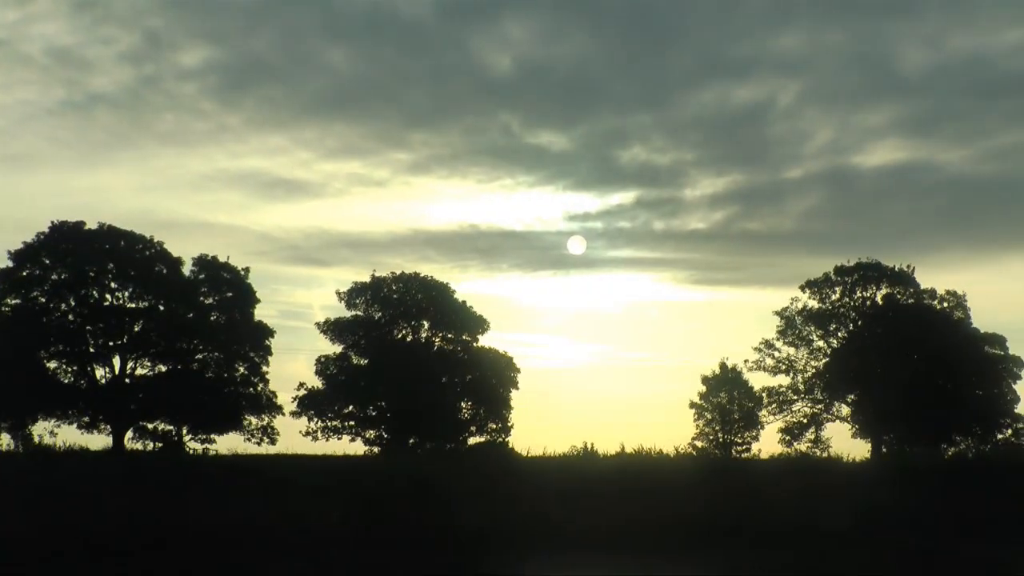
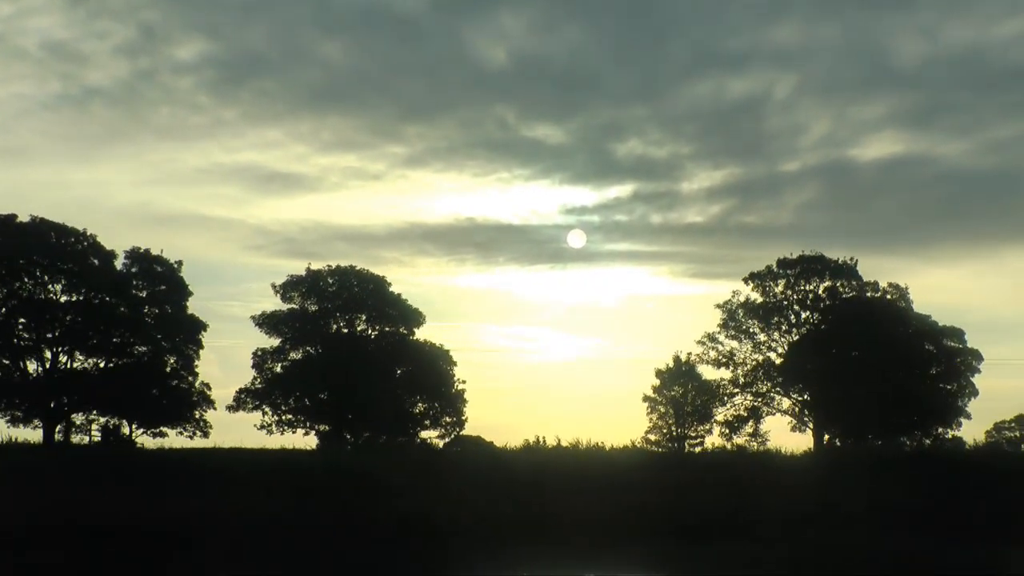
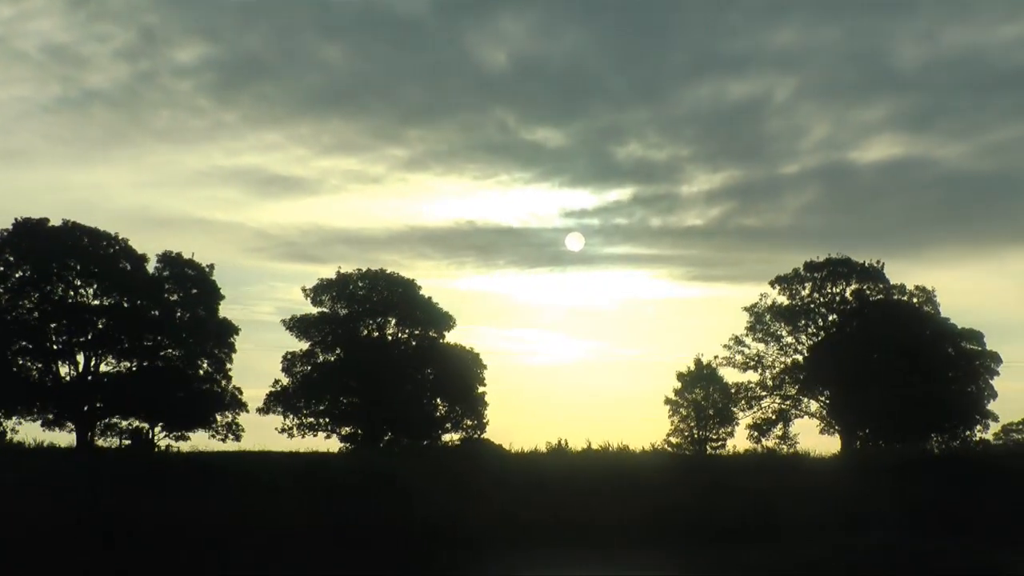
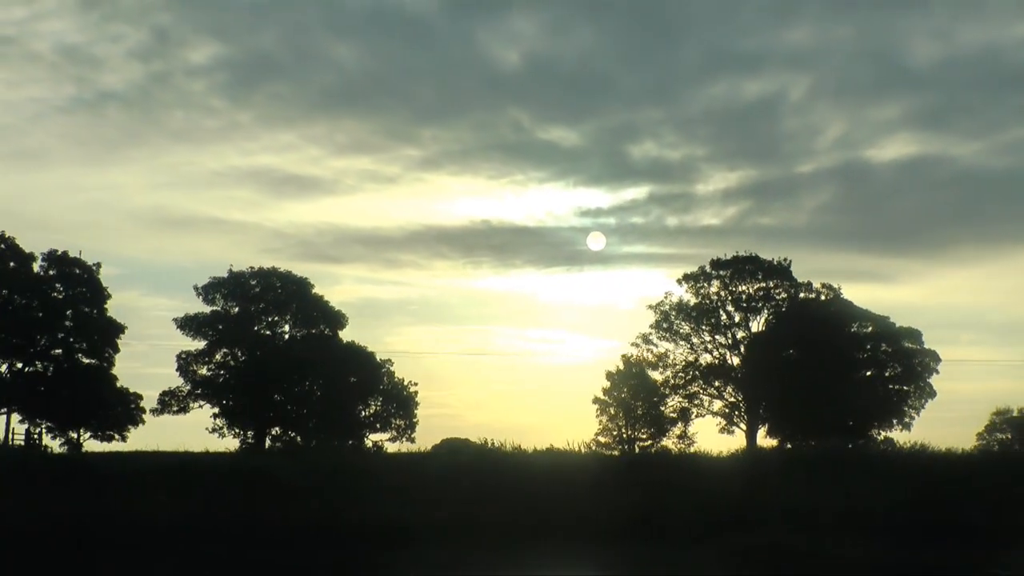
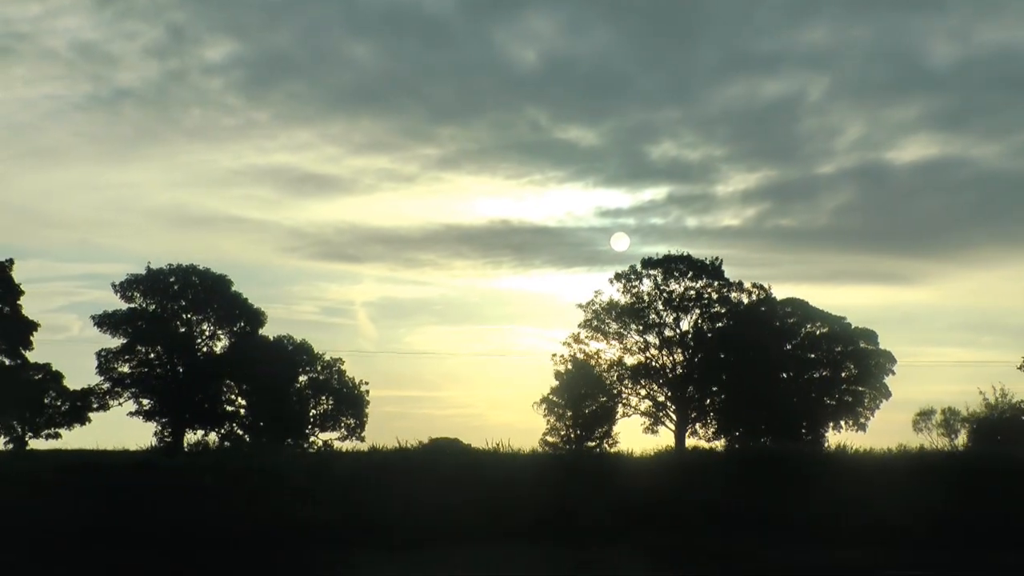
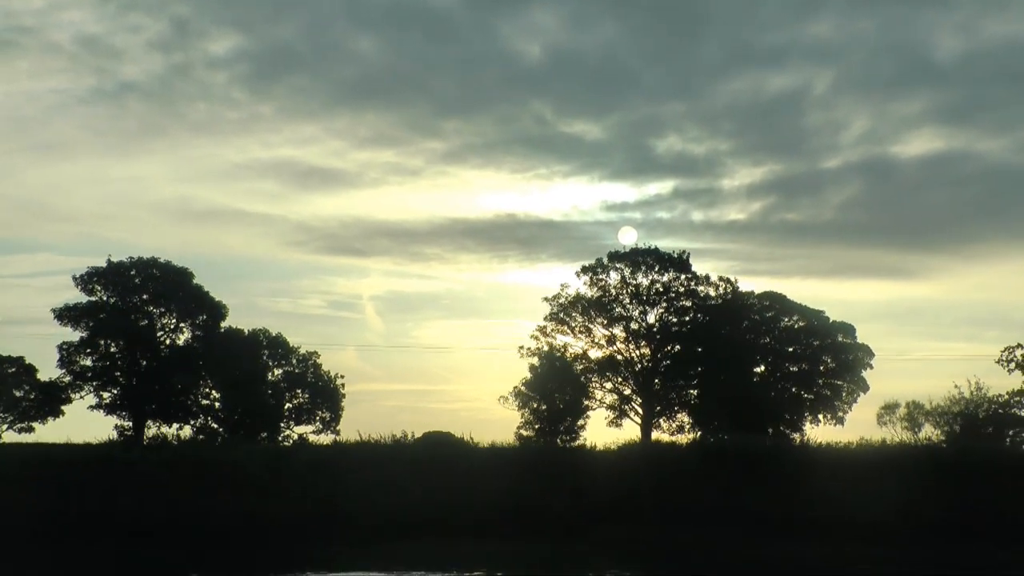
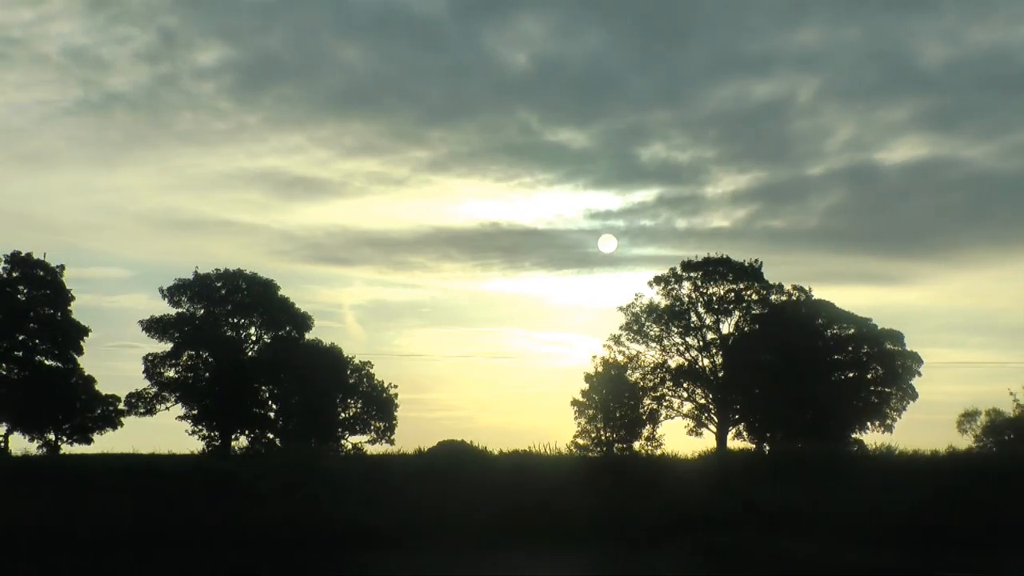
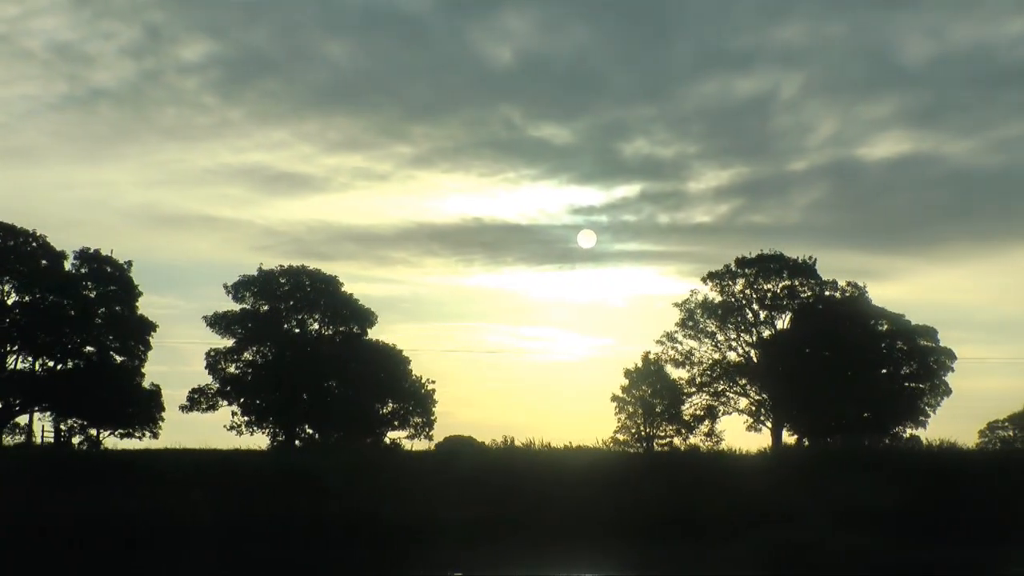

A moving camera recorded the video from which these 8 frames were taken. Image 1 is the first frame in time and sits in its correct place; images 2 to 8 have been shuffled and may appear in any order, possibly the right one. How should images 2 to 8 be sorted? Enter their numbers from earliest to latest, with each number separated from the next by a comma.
3, 2, 8, 4, 7, 5, 6
